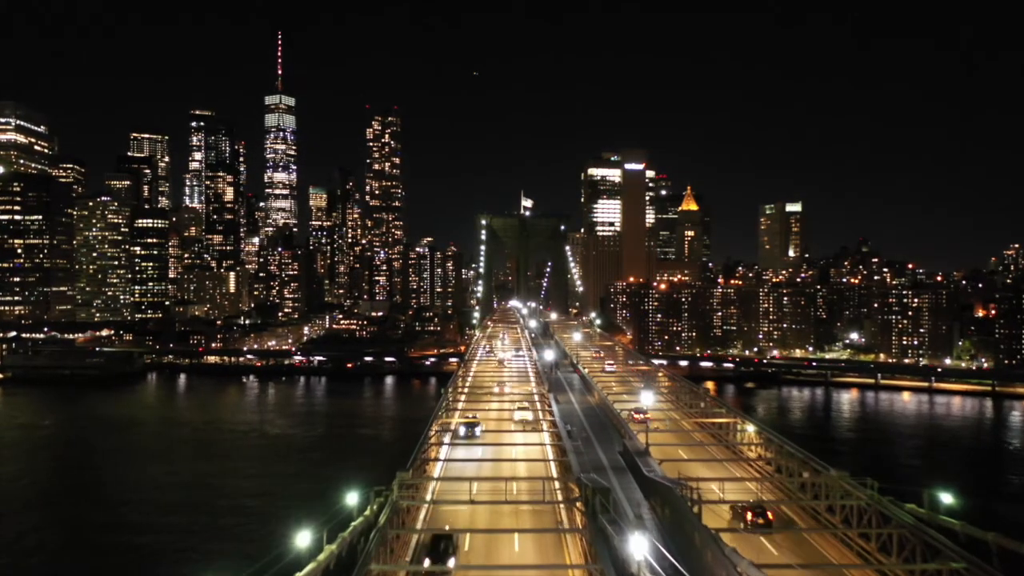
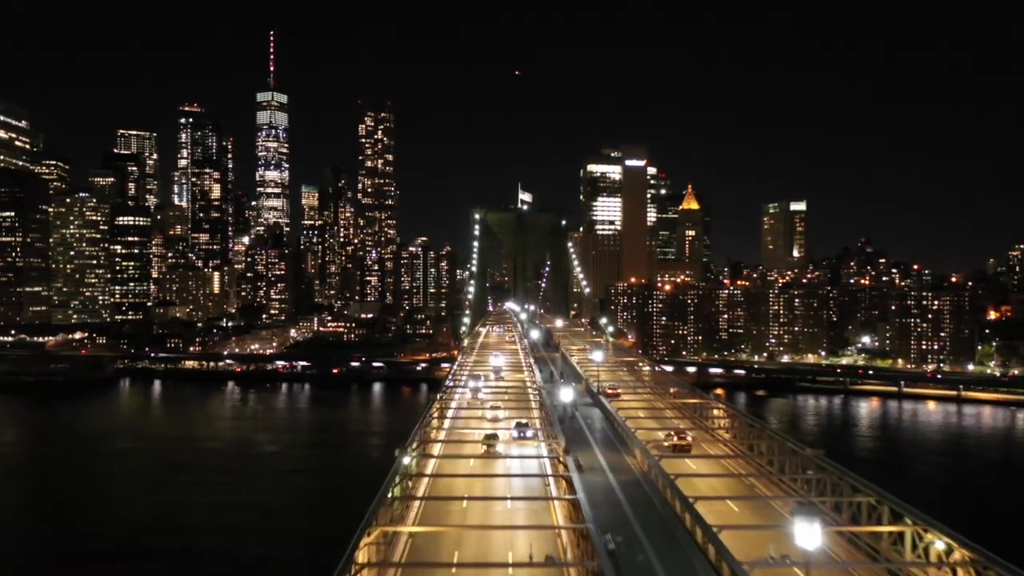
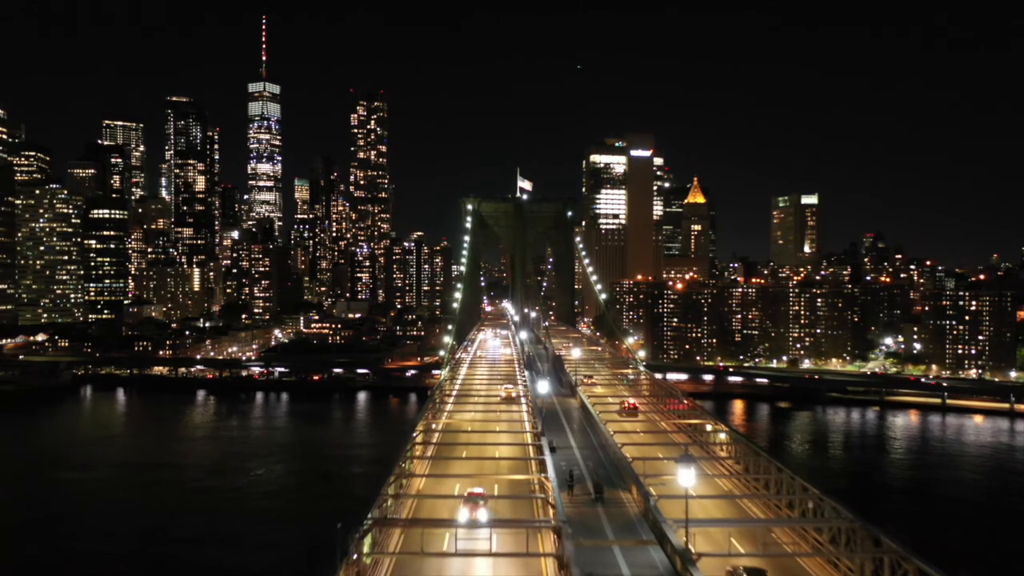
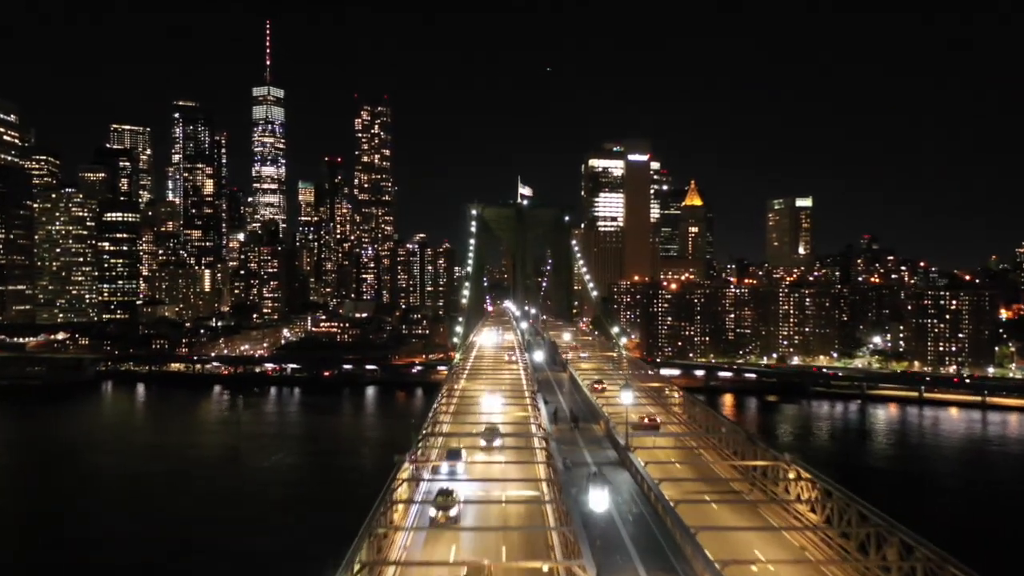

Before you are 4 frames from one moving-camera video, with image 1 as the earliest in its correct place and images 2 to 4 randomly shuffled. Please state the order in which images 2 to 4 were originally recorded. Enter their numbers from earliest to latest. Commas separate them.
2, 4, 3
